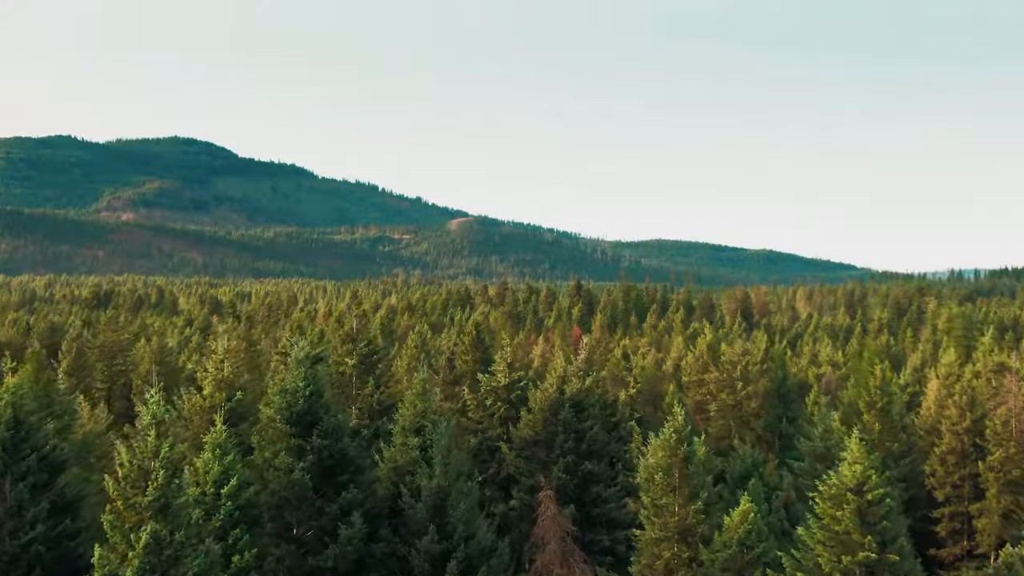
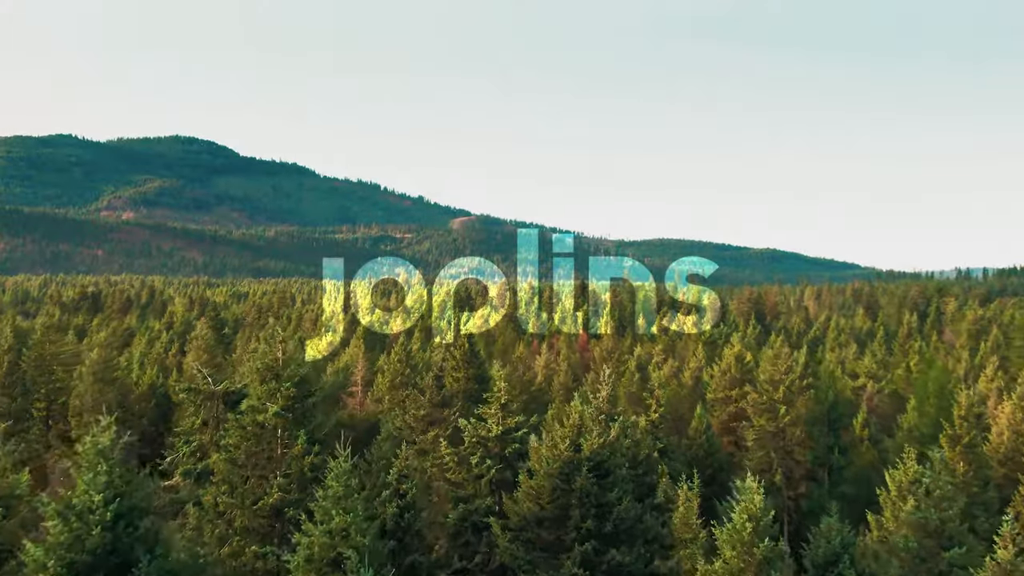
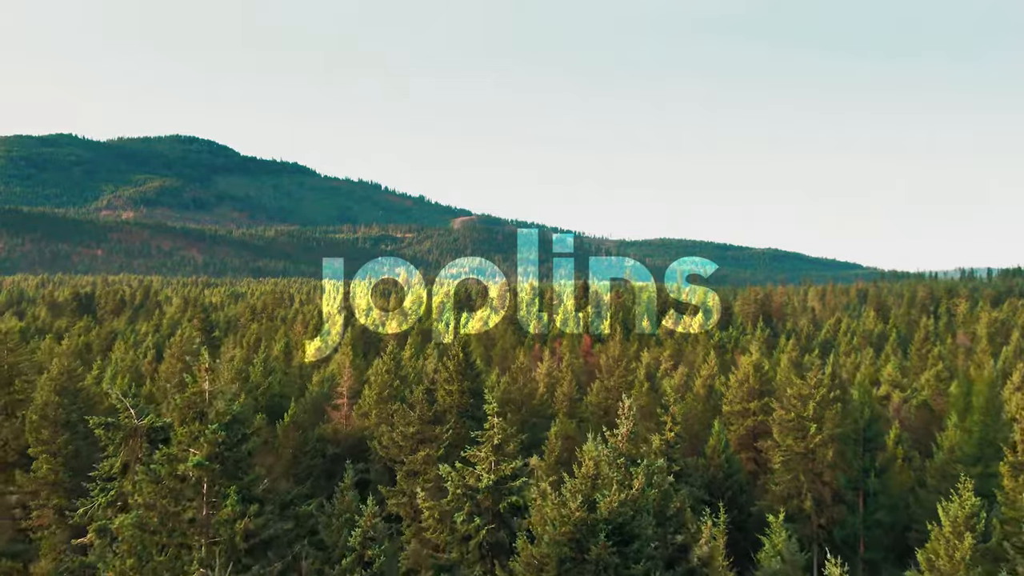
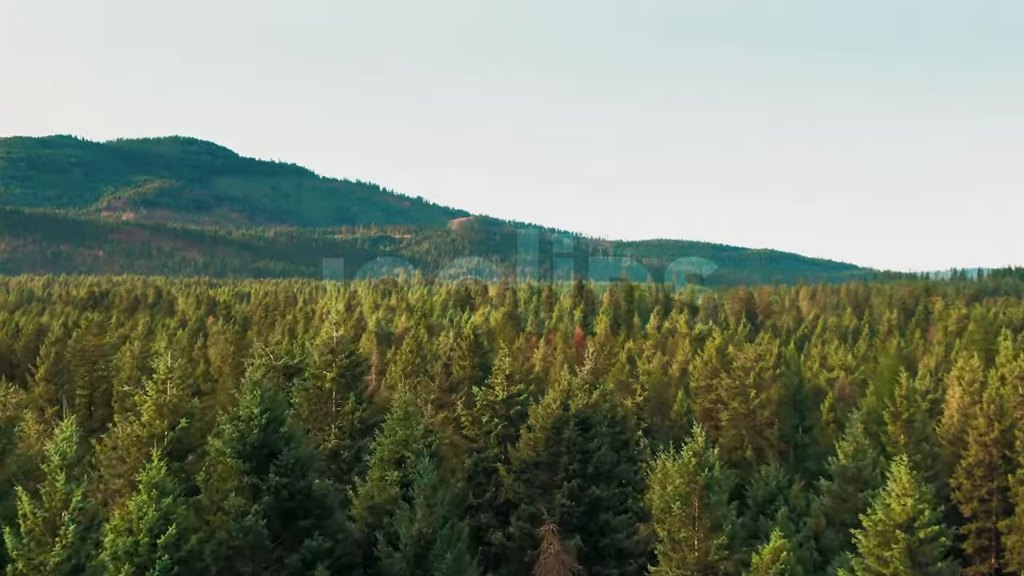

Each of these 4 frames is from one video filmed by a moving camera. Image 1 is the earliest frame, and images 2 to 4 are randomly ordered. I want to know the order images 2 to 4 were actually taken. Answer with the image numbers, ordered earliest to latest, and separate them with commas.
4, 2, 3
